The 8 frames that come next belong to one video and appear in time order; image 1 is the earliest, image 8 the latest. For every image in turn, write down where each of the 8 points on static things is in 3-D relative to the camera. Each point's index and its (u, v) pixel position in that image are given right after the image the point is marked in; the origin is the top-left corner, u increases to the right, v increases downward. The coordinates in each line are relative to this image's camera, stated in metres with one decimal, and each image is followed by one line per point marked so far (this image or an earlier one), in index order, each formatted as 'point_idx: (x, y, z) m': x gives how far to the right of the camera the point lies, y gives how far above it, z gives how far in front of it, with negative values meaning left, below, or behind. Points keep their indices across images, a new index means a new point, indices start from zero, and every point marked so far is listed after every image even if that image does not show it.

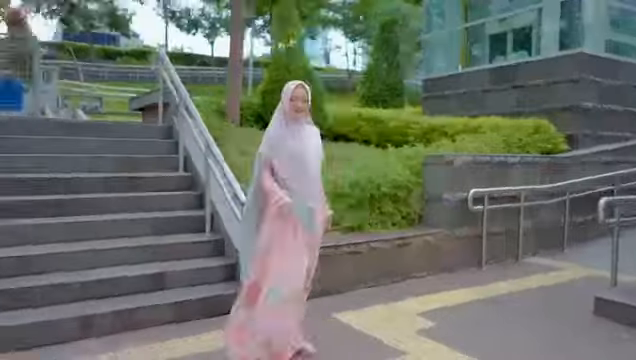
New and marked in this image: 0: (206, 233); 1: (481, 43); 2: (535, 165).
0: (-1.2, -0.6, +5.5) m
1: (+3.8, +3.2, +11.6) m
2: (+3.3, +0.2, +7.6) m
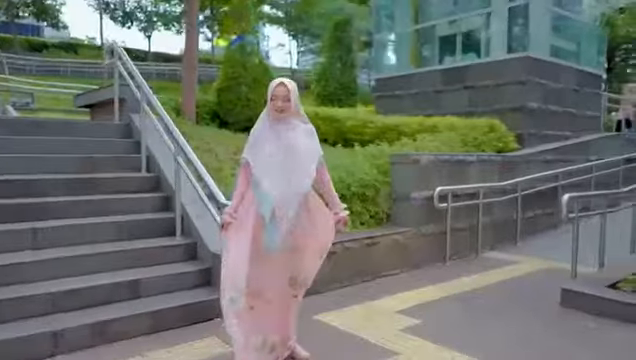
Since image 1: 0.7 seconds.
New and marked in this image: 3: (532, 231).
0: (-1.5, -0.6, +5.2) m
1: (+2.7, +3.2, +11.9) m
2: (+2.7, +0.3, +7.9) m
3: (+3.8, -0.9, +8.8) m
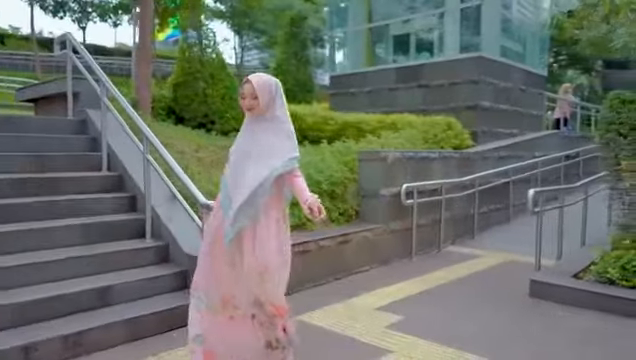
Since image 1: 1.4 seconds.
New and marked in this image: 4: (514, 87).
0: (-1.7, -0.6, +5.0) m
1: (+1.6, +3.3, +12.1) m
2: (+2.1, +0.3, +8.1) m
3: (+3.1, -0.8, +9.2) m
4: (+4.3, +2.0, +11.0) m
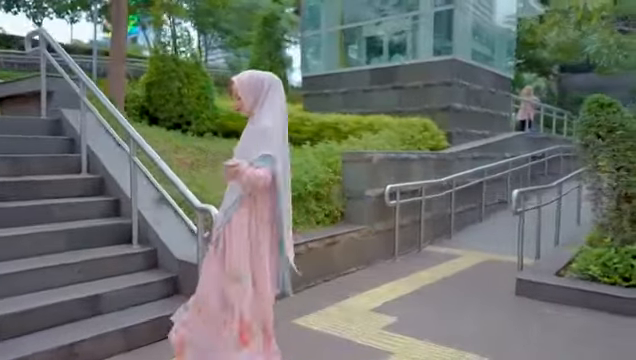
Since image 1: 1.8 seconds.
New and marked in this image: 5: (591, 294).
0: (-1.8, -0.6, +4.8) m
1: (+0.9, +3.3, +12.1) m
2: (+1.8, +0.3, +8.2) m
3: (+2.7, -0.8, +9.3) m
4: (+3.7, +2.0, +11.3) m
5: (+2.8, -1.2, +5.1) m
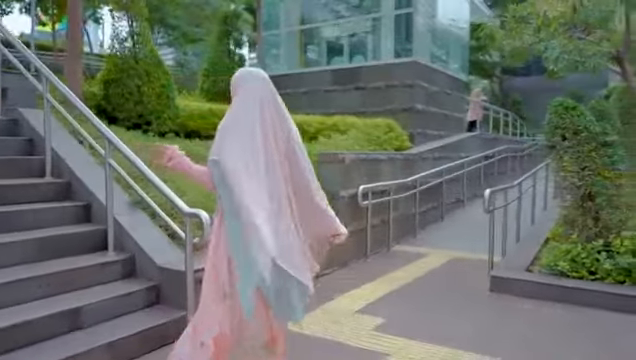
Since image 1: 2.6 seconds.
0: (-1.9, -0.7, +4.5) m
1: (0.0, +3.3, +12.1) m
2: (+1.3, +0.3, +8.3) m
3: (+2.0, -0.8, +9.6) m
4: (+2.9, +2.0, +11.6) m
5: (+2.6, -1.1, +5.3) m
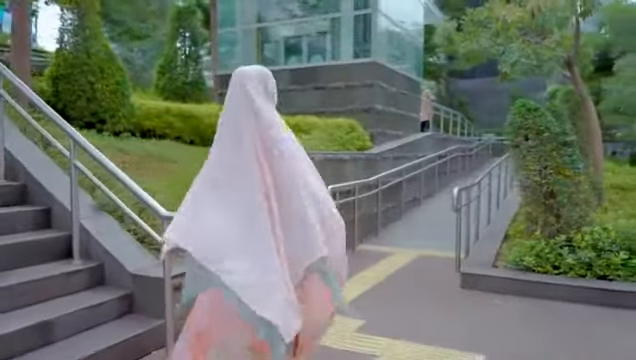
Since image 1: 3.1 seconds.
0: (-2.1, -0.7, +4.3) m
1: (-1.1, +3.3, +12.0) m
2: (+0.7, +0.3, +8.4) m
3: (+1.3, -0.8, +9.7) m
4: (+1.9, +2.1, +11.8) m
5: (+2.3, -1.1, +5.5) m
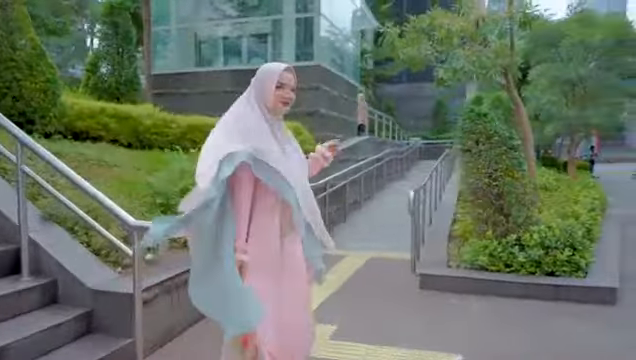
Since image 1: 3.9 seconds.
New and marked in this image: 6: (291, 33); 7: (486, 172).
0: (-2.2, -0.7, +3.8) m
1: (-2.5, +3.2, +11.6) m
2: (-0.2, +0.3, +8.3) m
3: (+0.3, -0.9, +9.7) m
4: (+0.5, +2.0, +11.9) m
5: (+1.9, -1.2, +5.7) m
6: (-0.7, +3.3, +11.1) m
7: (+2.1, +0.1, +6.3) m
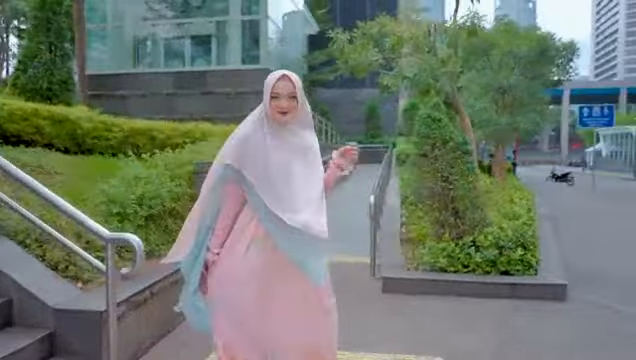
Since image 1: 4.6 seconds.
0: (-2.4, -0.8, +3.4) m
1: (-3.7, +3.0, +11.2) m
2: (-0.9, +0.2, +8.2) m
3: (-0.7, -1.0, +9.6) m
4: (-0.8, +1.9, +11.8) m
5: (+1.5, -1.2, +5.9) m
6: (-1.8, +3.2, +10.9) m
7: (+1.6, +0.1, +6.5) m
